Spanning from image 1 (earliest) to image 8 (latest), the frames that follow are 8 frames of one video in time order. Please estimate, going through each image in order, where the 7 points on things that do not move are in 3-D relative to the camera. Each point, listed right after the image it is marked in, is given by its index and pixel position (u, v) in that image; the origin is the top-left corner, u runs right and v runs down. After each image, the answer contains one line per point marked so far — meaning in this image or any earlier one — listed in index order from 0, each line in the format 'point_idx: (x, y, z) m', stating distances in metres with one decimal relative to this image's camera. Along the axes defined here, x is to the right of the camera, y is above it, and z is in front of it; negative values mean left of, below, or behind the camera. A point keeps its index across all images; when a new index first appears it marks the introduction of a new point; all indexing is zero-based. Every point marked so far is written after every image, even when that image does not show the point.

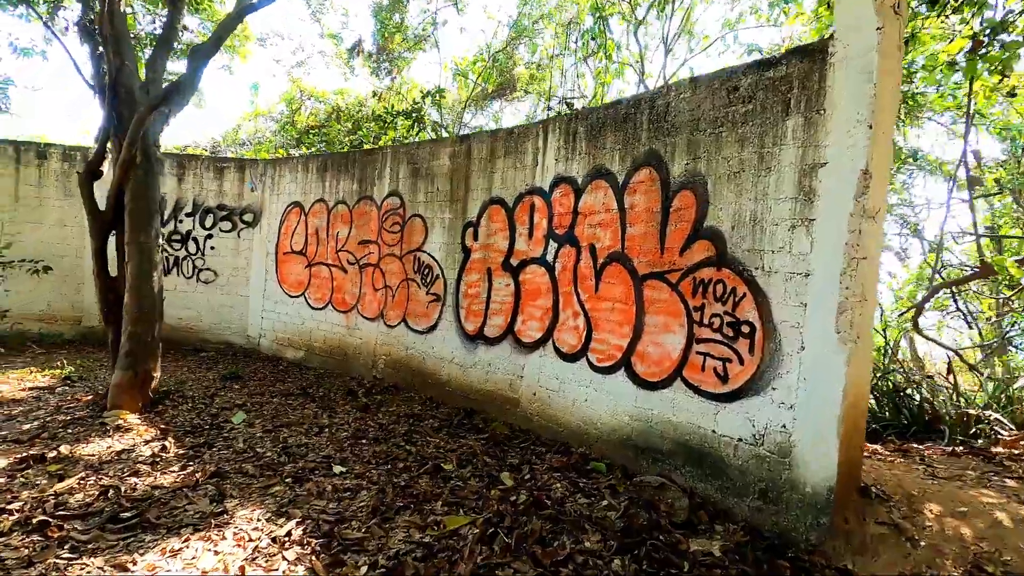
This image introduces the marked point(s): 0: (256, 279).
0: (-3.2, +0.1, +6.6) m
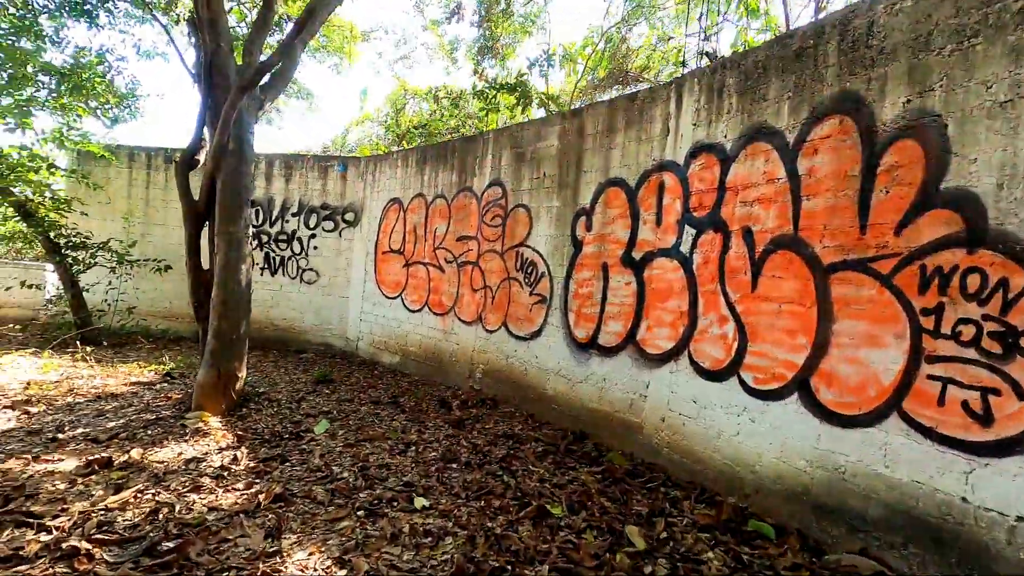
0: (-1.9, +0.1, +6.4) m
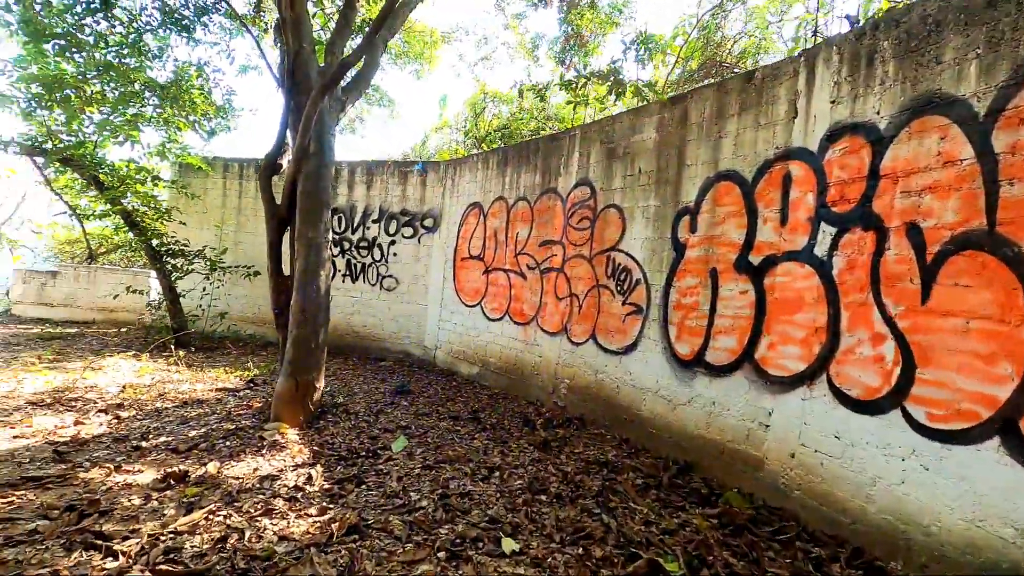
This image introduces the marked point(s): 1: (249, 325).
0: (-0.9, 0.0, +6.3) m
1: (-3.5, -0.5, +7.0) m
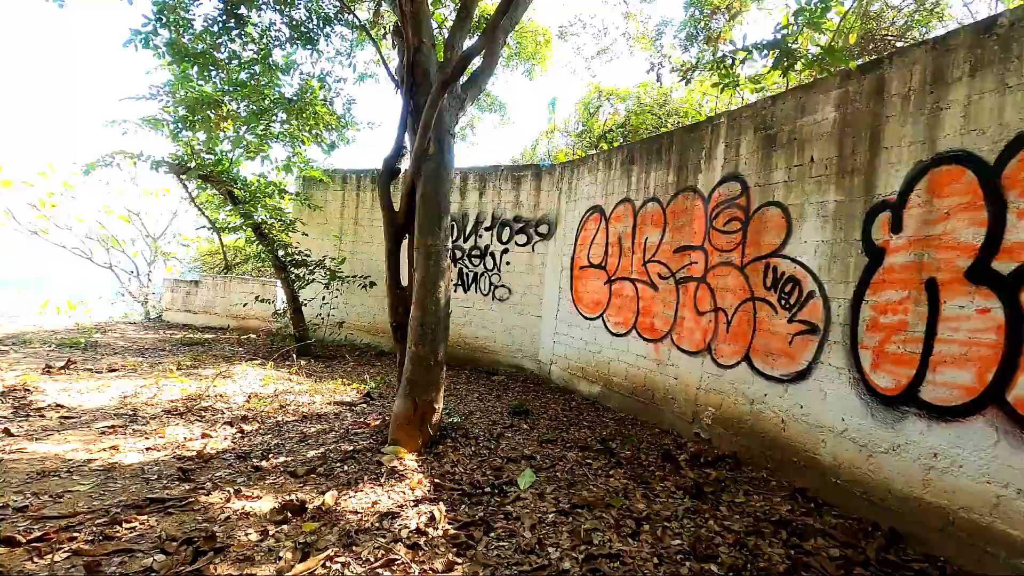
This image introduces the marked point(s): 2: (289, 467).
0: (+0.4, -0.1, +5.9) m
1: (-1.9, -0.6, +7.1) m
2: (-1.2, -0.9, +2.8) m
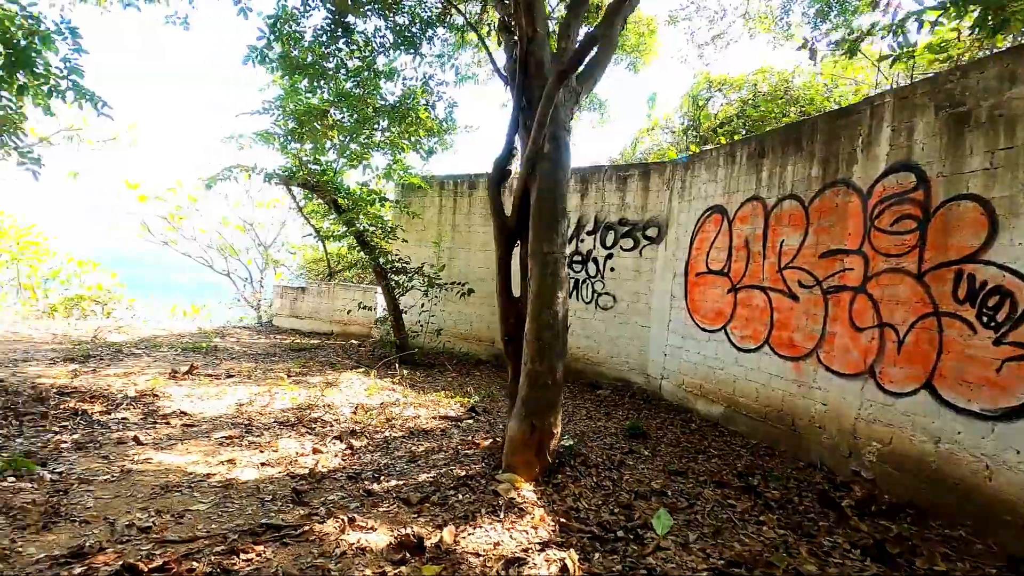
0: (+1.5, -0.2, +5.4) m
1: (-0.6, -0.7, +7.0) m
2: (-0.5, -1.0, +2.6) m
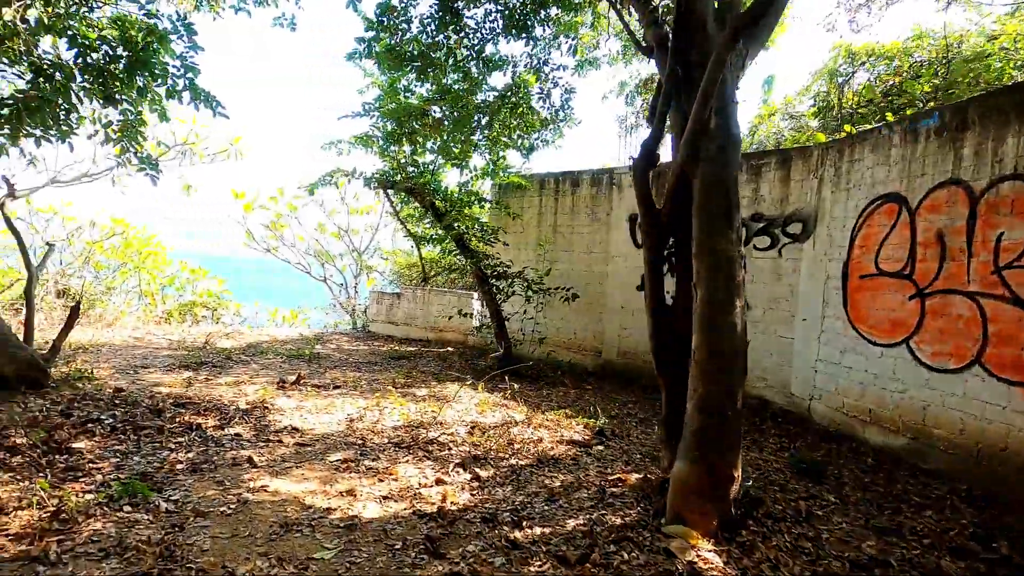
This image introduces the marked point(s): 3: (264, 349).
0: (+2.6, -0.2, +4.6) m
1: (+0.7, -0.8, +6.5) m
2: (+0.2, -1.0, +2.1) m
3: (-2.9, -0.7, +6.3) m
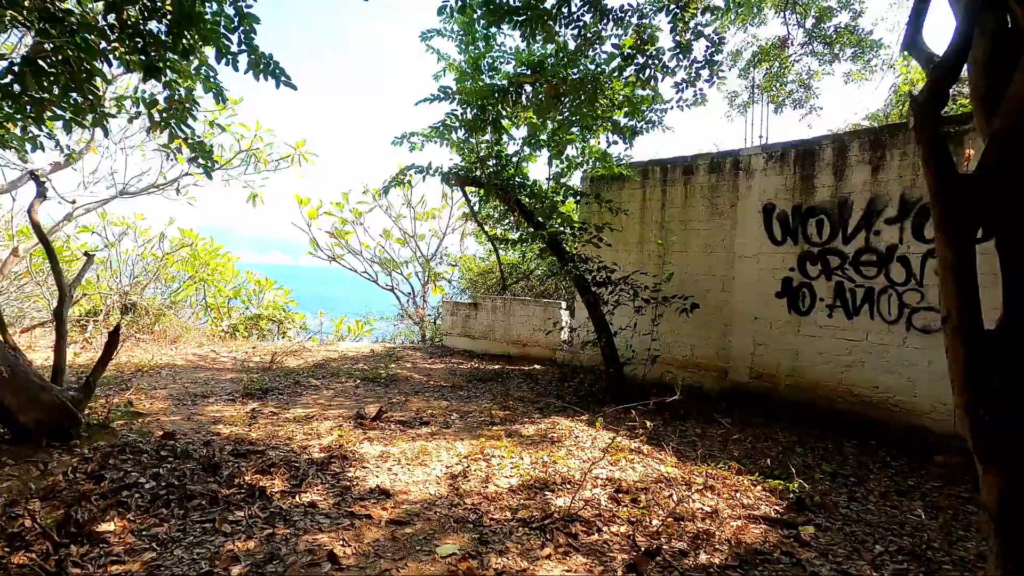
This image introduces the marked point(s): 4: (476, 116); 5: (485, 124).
0: (+3.4, -0.3, +3.4) m
1: (+1.7, -0.8, +5.4) m
2: (+0.8, -1.1, +1.1) m
3: (-1.9, -0.9, +5.6) m
4: (-0.4, +1.8, +5.5) m
5: (-0.3, +1.7, +5.5) m
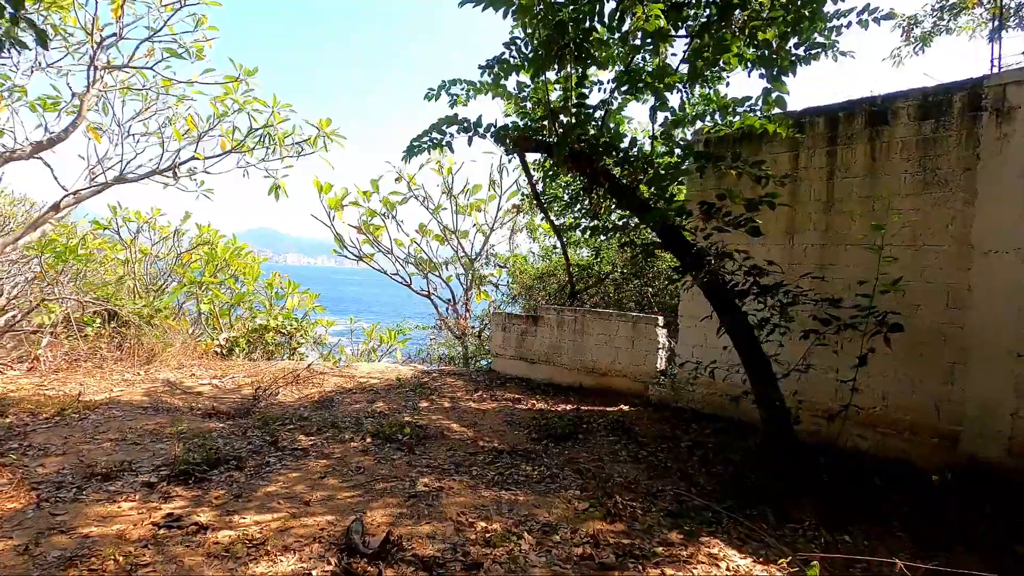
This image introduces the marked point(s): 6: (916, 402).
0: (+3.9, -0.4, +1.3) m
1: (+2.3, -0.9, +3.4) m
2: (+1.1, -1.1, -0.8) m
3: (-1.2, -0.9, +3.9) m
4: (+0.2, +1.7, +3.7) m
5: (+0.3, +1.6, +3.7) m
6: (+2.5, -0.7, +3.3) m
